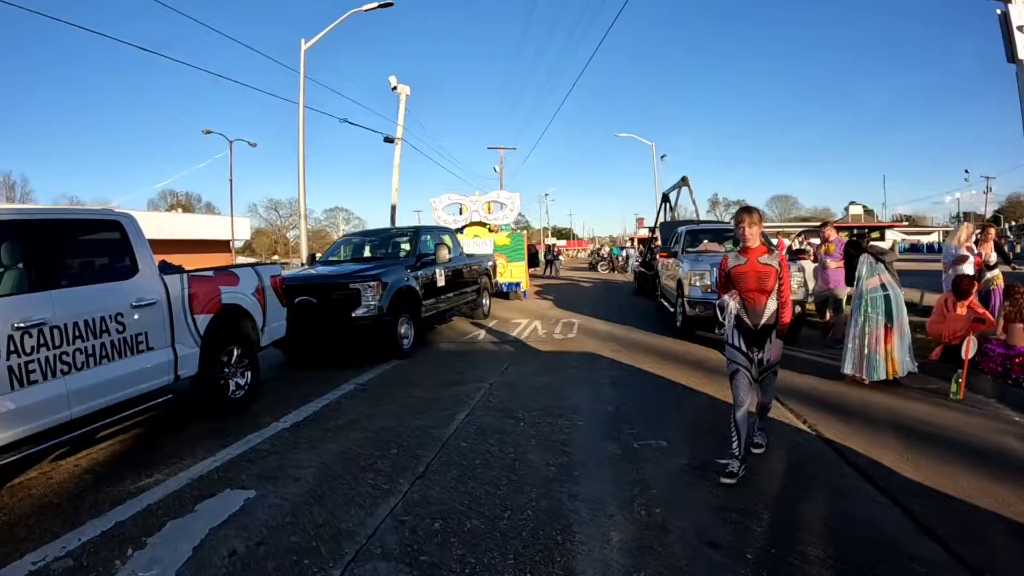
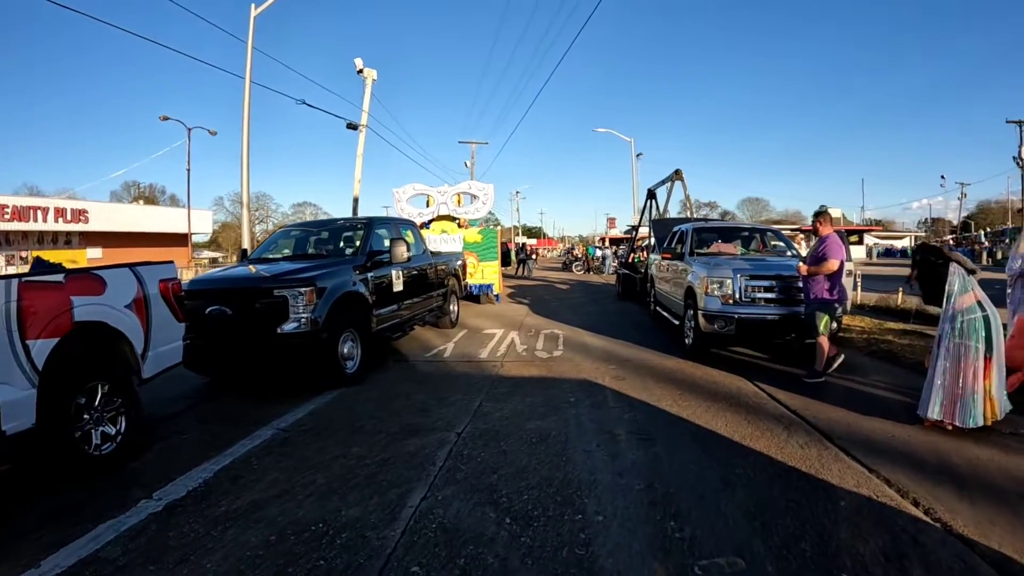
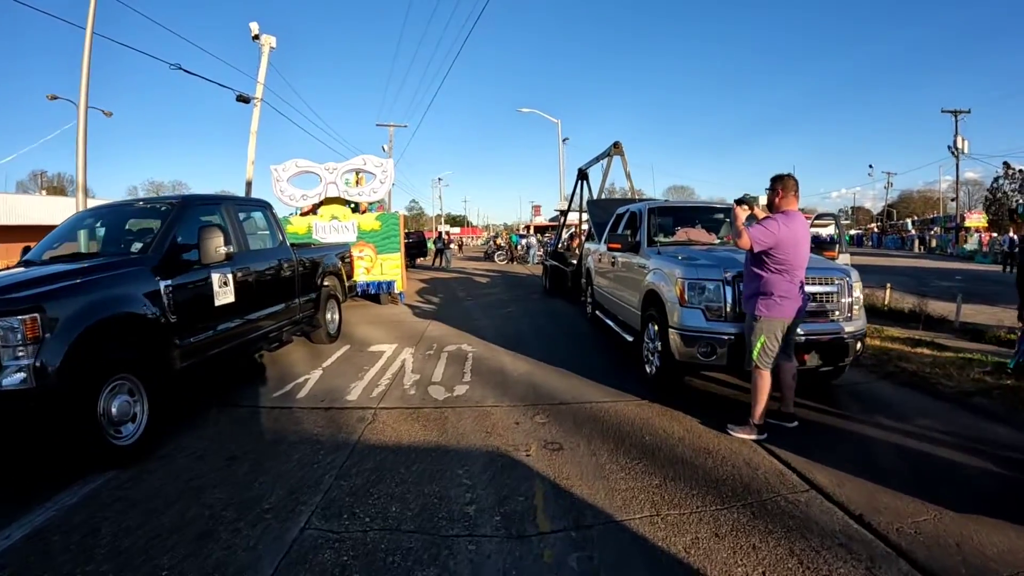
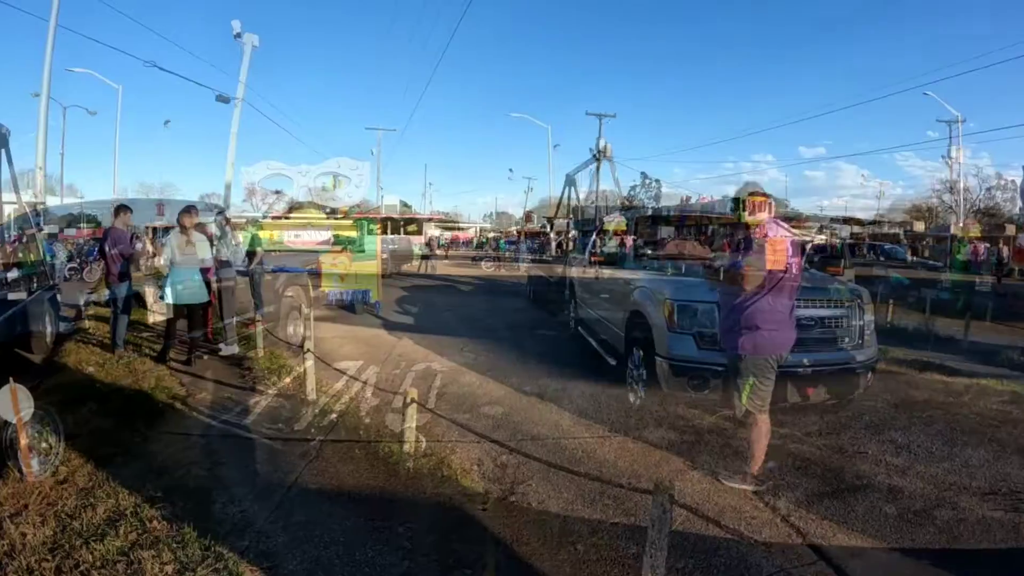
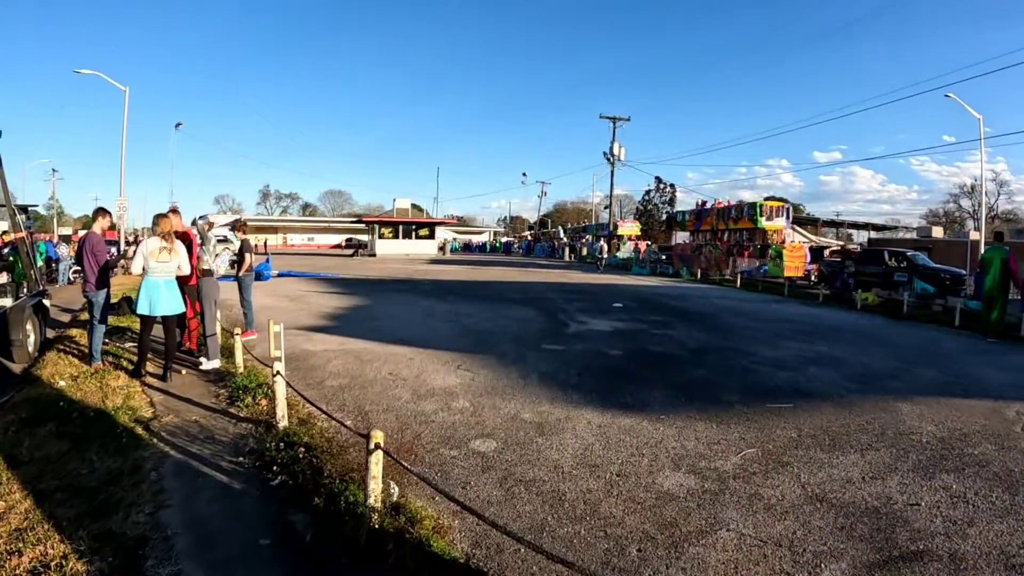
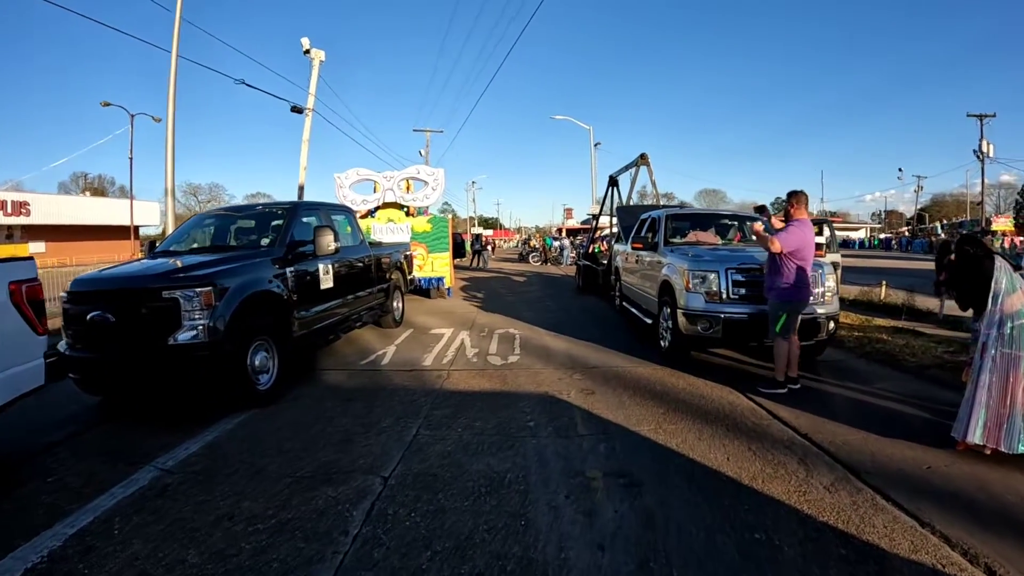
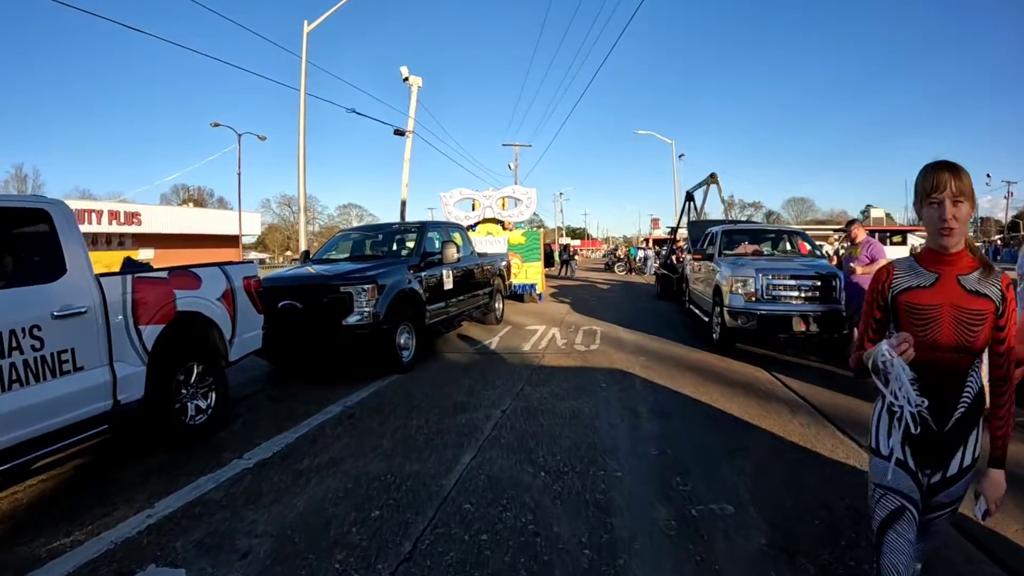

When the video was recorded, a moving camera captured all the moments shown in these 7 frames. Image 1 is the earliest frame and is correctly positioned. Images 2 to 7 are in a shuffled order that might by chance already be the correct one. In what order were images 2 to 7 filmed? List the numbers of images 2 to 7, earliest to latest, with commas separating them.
7, 2, 6, 3, 4, 5
